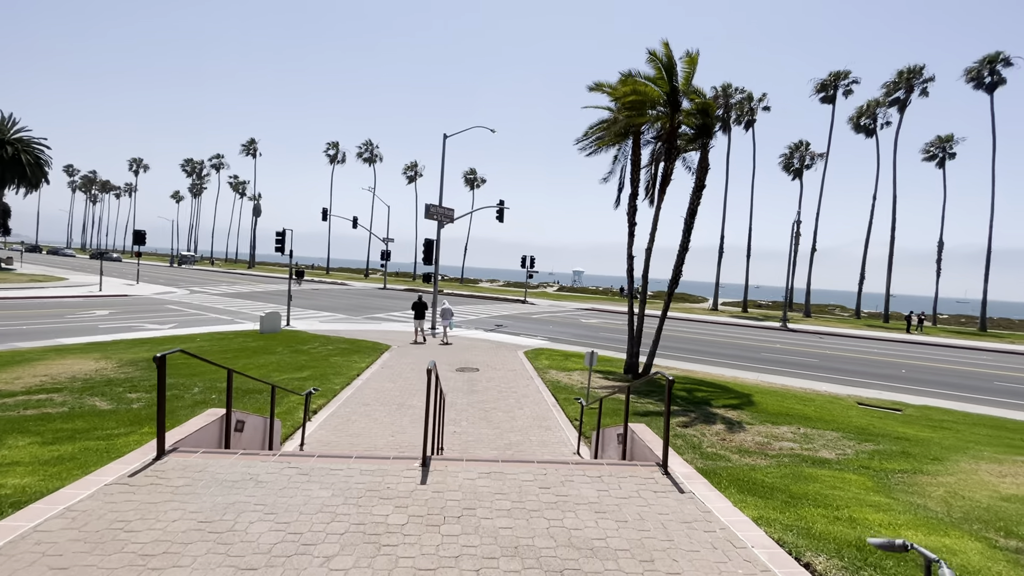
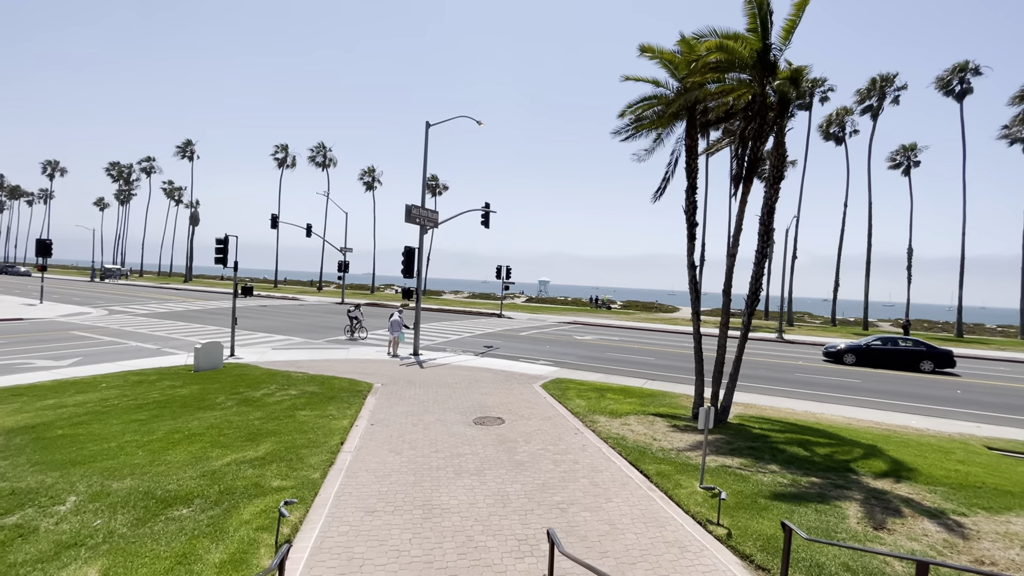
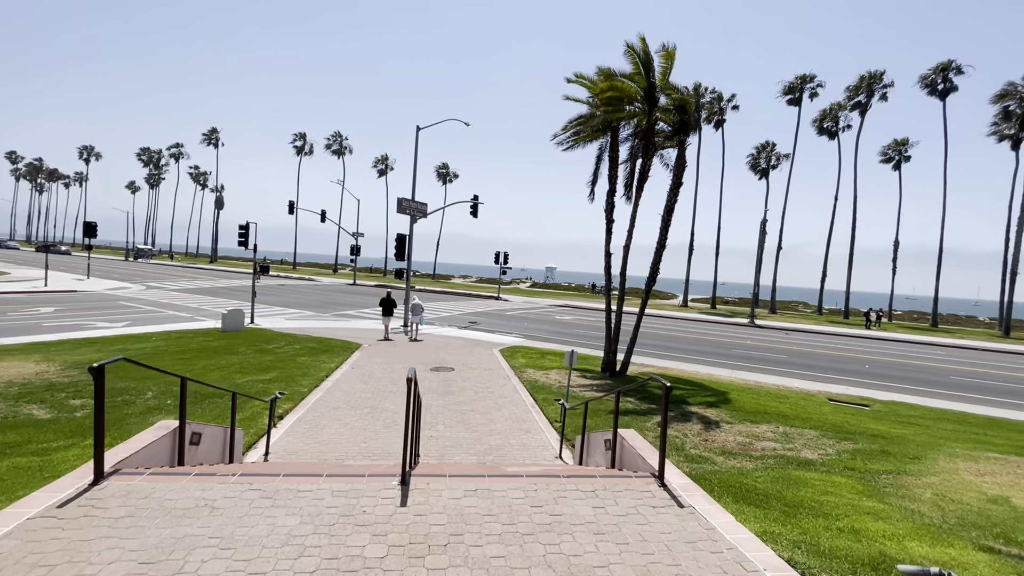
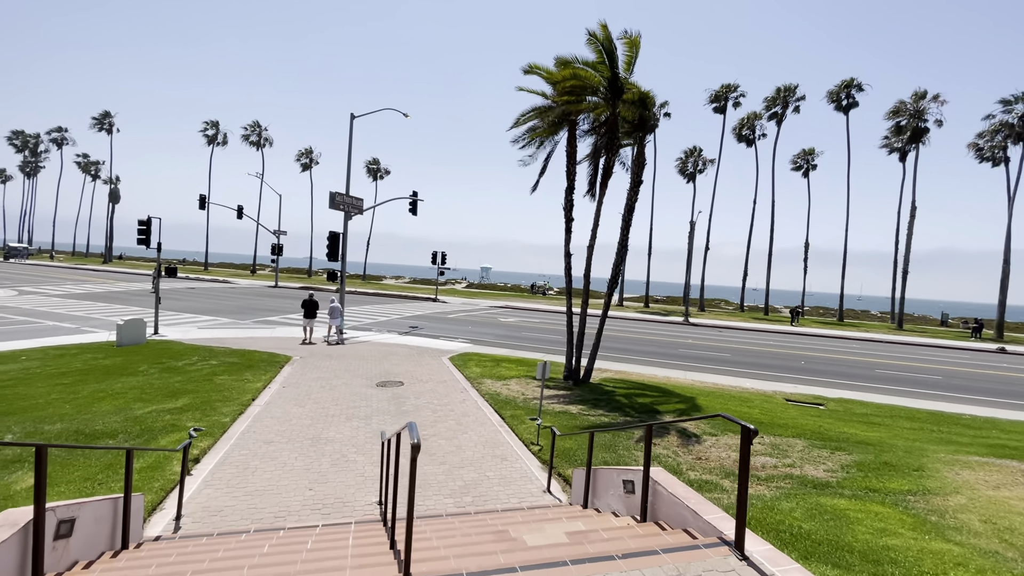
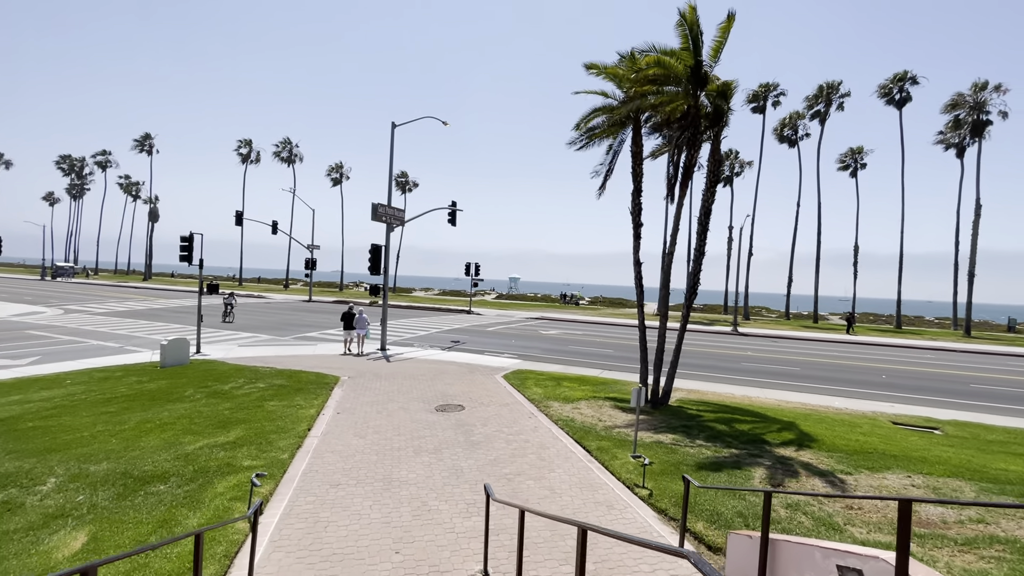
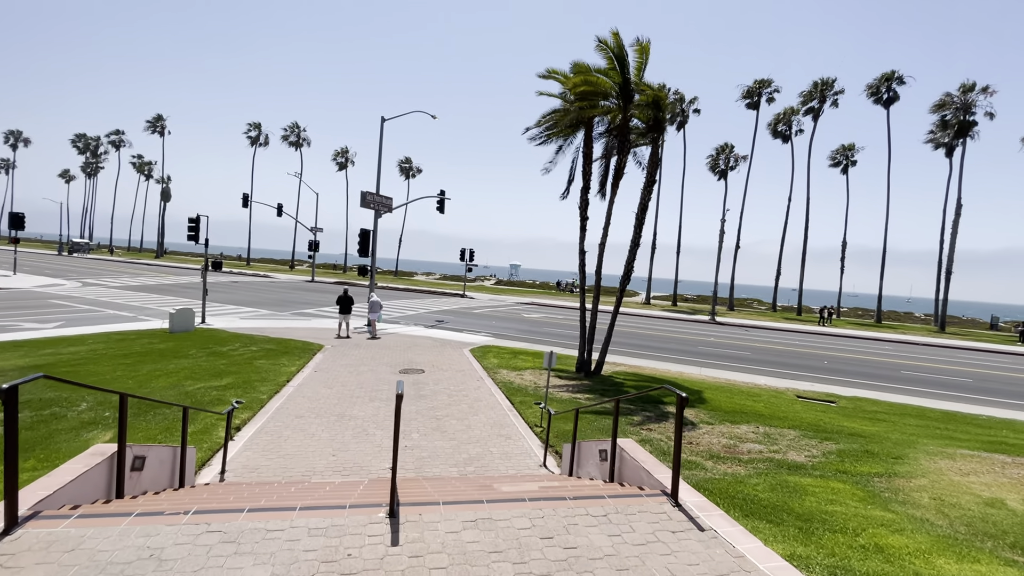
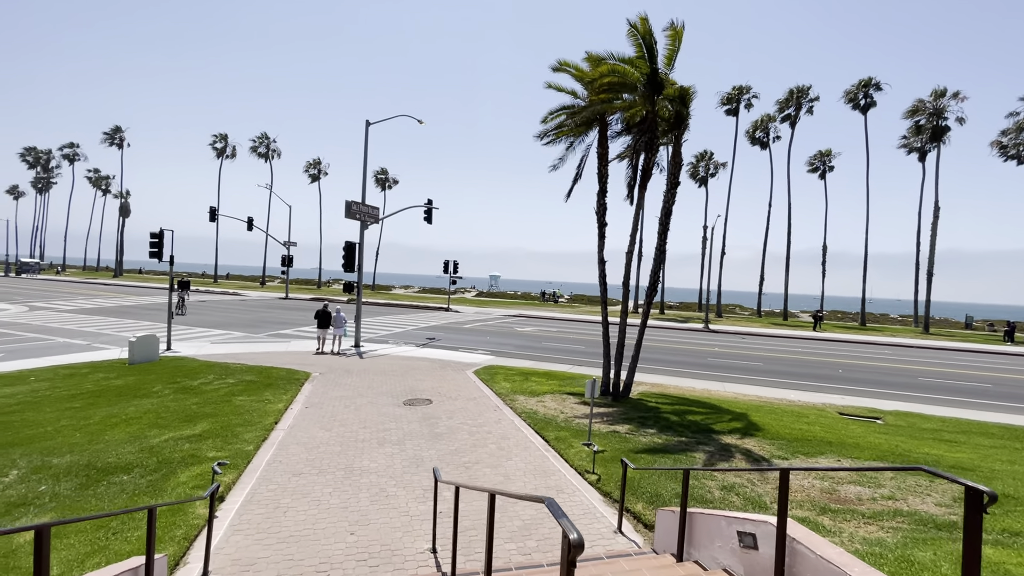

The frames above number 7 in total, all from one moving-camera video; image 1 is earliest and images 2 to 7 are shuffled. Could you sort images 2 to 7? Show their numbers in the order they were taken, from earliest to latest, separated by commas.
3, 6, 4, 7, 5, 2
